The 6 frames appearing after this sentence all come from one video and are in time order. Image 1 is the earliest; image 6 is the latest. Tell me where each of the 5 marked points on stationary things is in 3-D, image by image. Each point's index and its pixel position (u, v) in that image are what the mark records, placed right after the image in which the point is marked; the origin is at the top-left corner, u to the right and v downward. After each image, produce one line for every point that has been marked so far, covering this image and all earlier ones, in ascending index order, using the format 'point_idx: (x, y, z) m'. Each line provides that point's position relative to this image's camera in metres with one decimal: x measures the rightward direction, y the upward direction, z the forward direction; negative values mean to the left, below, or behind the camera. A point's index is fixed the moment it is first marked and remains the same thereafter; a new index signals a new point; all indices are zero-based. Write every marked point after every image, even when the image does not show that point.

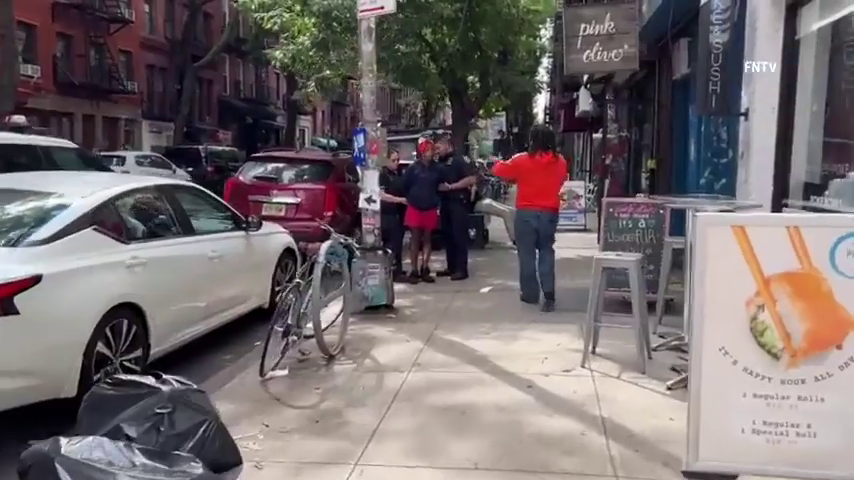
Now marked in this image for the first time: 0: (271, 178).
0: (-2.6, +1.1, +12.6) m
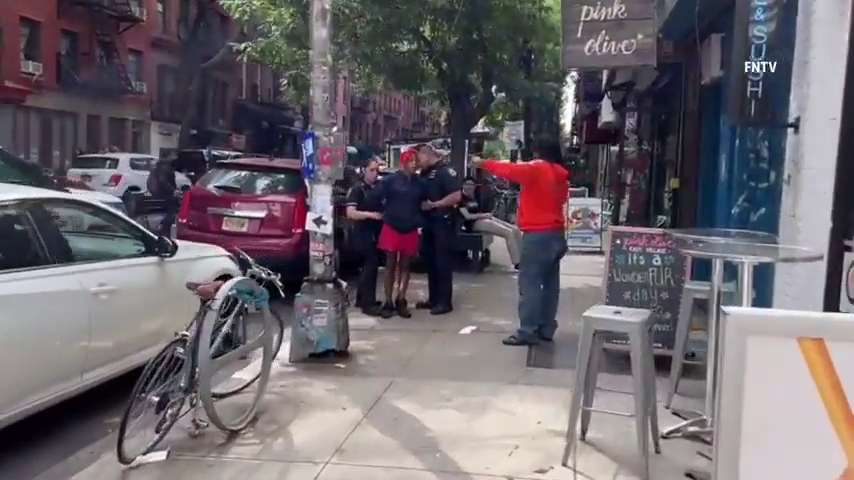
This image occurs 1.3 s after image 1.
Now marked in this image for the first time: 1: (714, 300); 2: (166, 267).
0: (-2.8, +0.8, +11.0) m
1: (+2.1, -0.4, +5.2) m
2: (-2.4, -0.3, +6.7) m
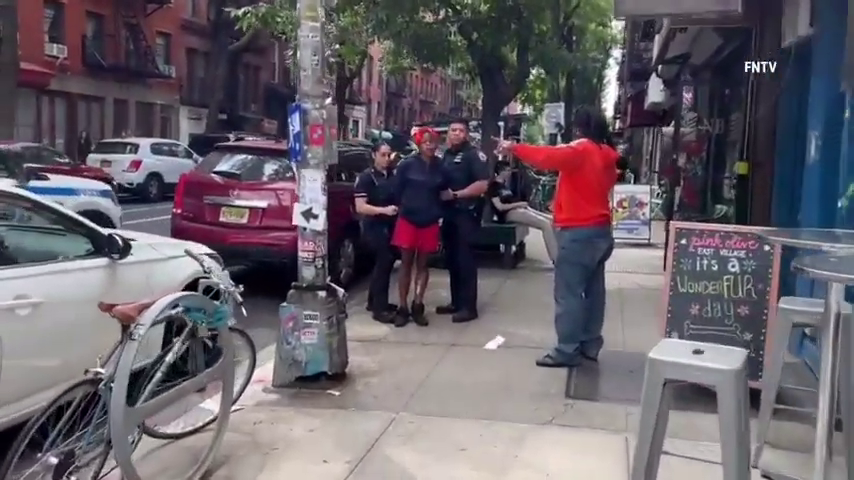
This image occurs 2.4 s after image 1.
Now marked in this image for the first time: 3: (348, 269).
0: (-2.5, +0.9, +9.8) m
1: (+2.1, -0.5, +3.7) m
2: (-2.3, -0.2, +5.5) m
3: (-1.1, -0.4, +10.4) m
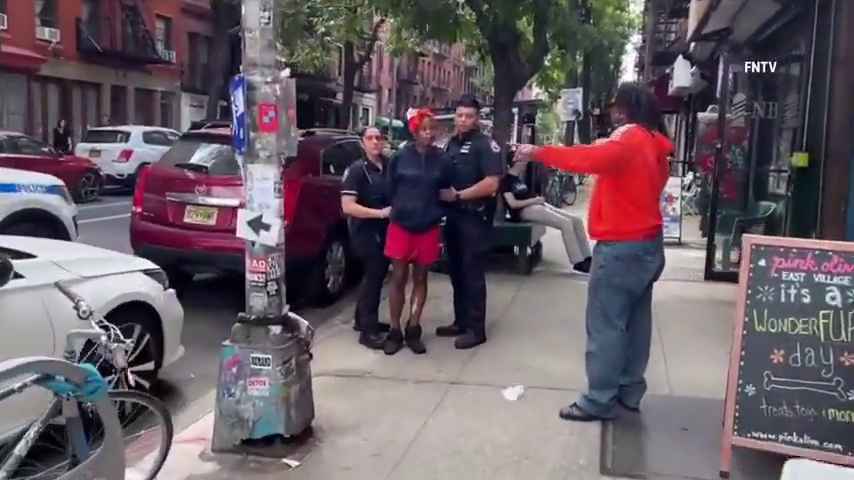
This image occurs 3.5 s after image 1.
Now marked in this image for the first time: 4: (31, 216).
0: (-2.5, +0.9, +8.4) m
1: (+2.0, -0.6, +2.3) m
2: (-2.4, -0.3, +4.1) m
3: (-1.1, -0.5, +9.0) m
4: (-4.5, +0.3, +8.1) m
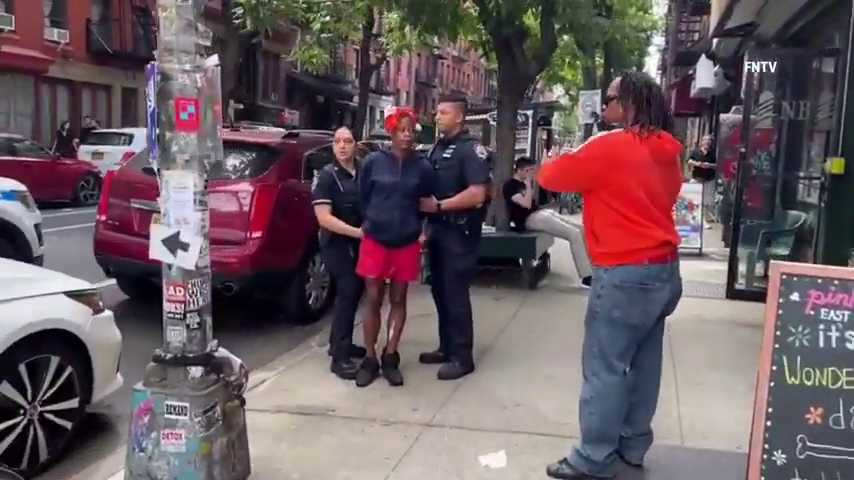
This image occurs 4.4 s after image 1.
0: (-2.6, +0.7, +7.7) m
1: (+1.7, -0.7, +1.4) m
2: (-2.6, -0.4, +3.4) m
3: (-1.2, -0.6, +8.2) m
4: (-4.6, +0.2, +7.5) m
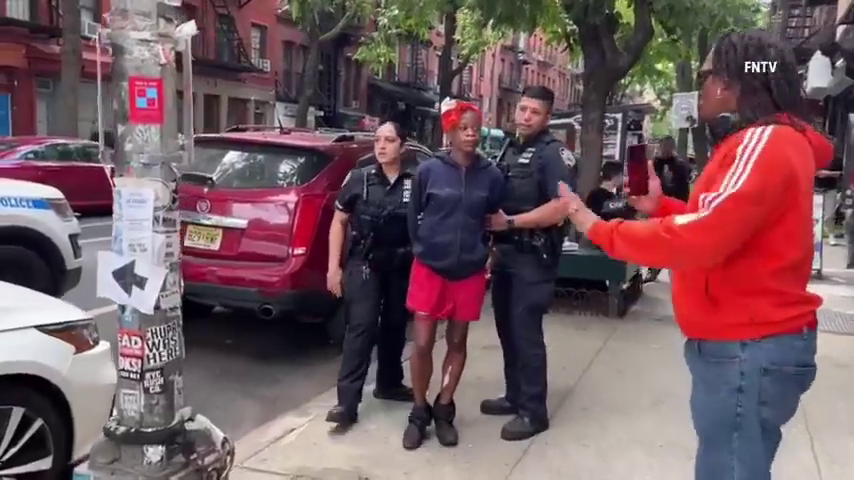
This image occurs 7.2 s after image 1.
0: (-1.9, +0.6, +6.8) m
1: (+1.6, -0.9, +0.1) m
2: (-2.5, -0.5, +2.6) m
3: (-0.5, -0.8, +7.2) m
4: (-3.9, 0.0, +6.9) m
